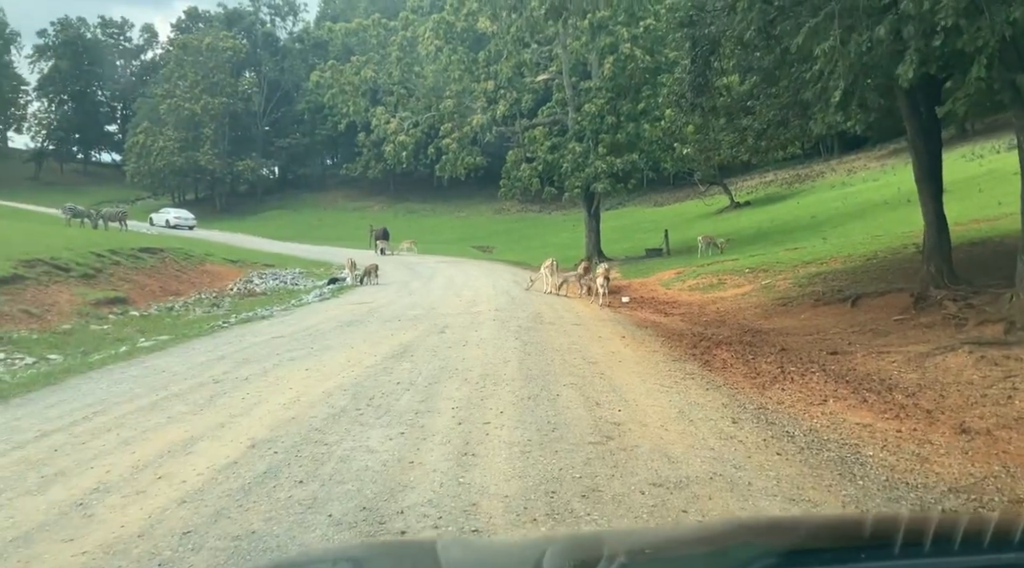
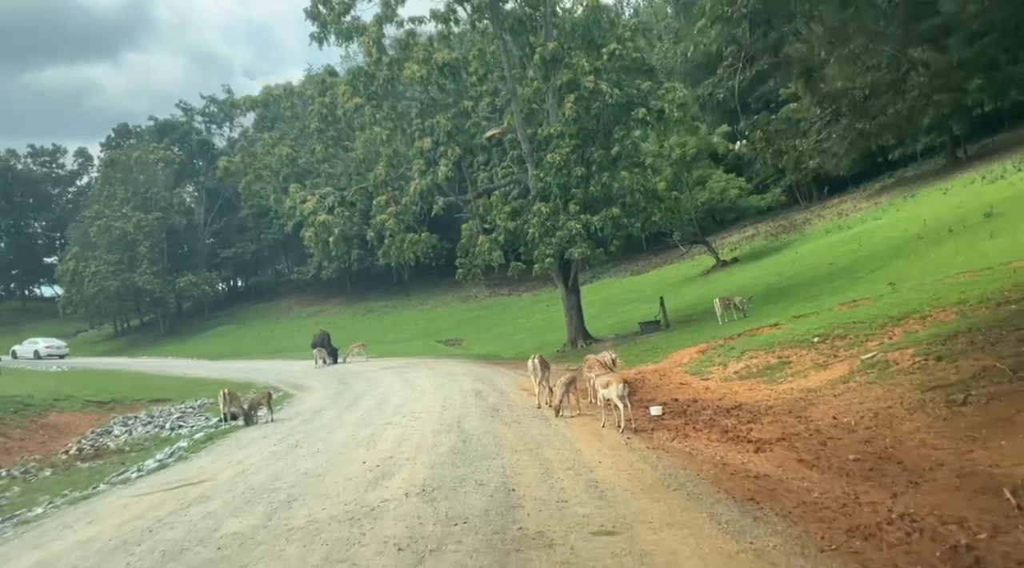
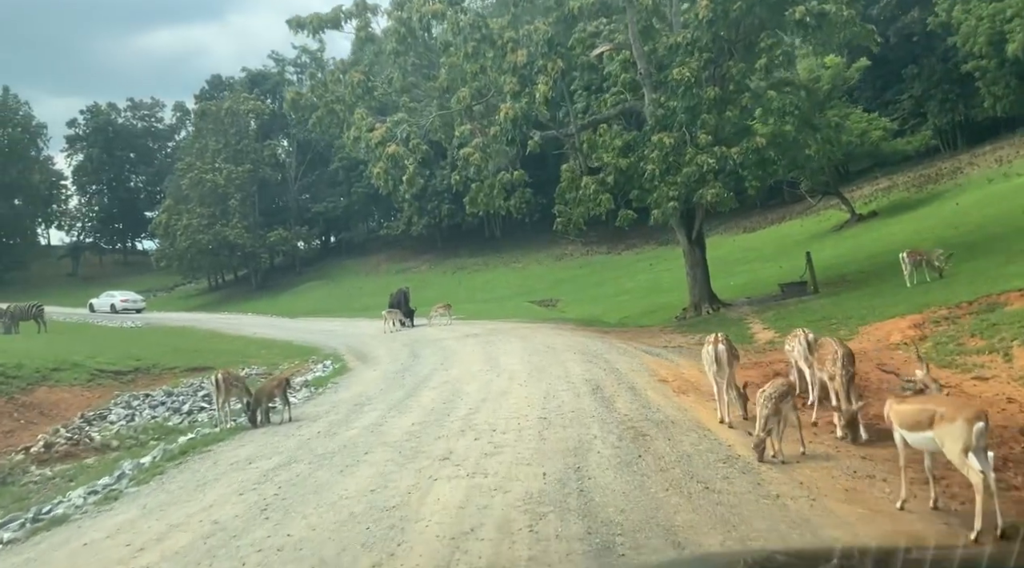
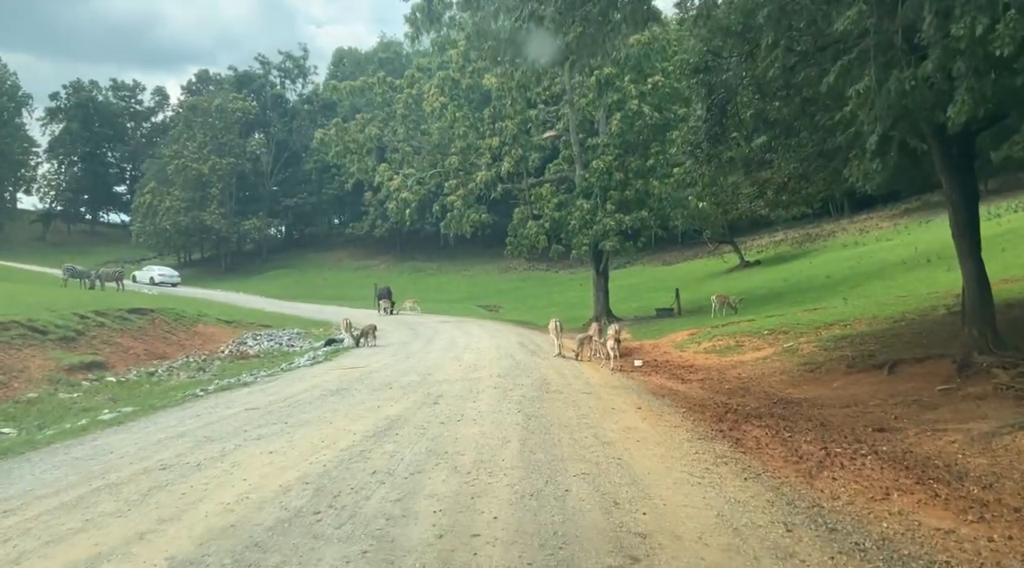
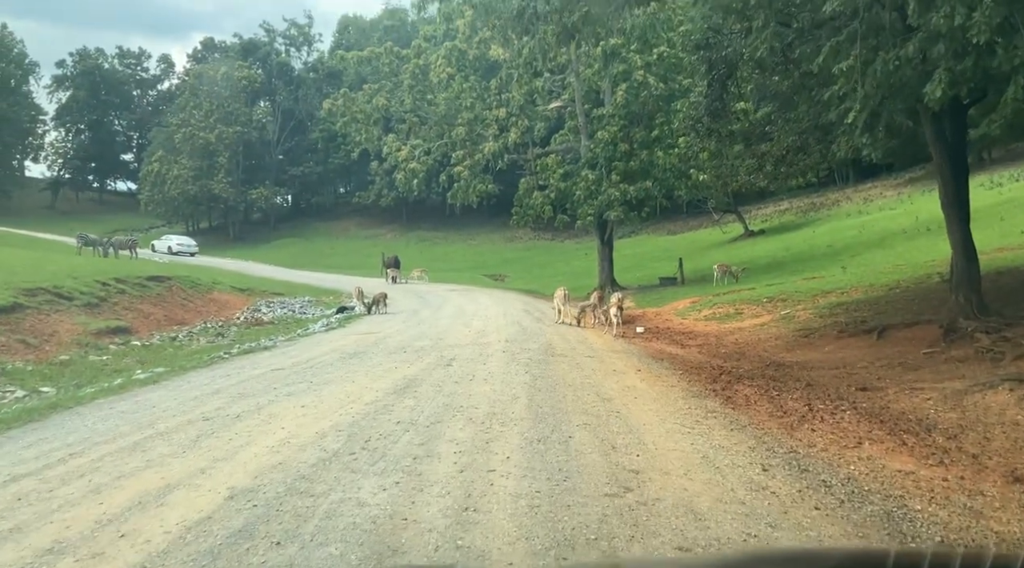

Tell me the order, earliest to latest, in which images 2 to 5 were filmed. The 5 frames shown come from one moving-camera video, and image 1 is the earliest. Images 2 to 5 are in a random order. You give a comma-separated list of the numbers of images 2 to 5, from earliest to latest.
5, 4, 2, 3
